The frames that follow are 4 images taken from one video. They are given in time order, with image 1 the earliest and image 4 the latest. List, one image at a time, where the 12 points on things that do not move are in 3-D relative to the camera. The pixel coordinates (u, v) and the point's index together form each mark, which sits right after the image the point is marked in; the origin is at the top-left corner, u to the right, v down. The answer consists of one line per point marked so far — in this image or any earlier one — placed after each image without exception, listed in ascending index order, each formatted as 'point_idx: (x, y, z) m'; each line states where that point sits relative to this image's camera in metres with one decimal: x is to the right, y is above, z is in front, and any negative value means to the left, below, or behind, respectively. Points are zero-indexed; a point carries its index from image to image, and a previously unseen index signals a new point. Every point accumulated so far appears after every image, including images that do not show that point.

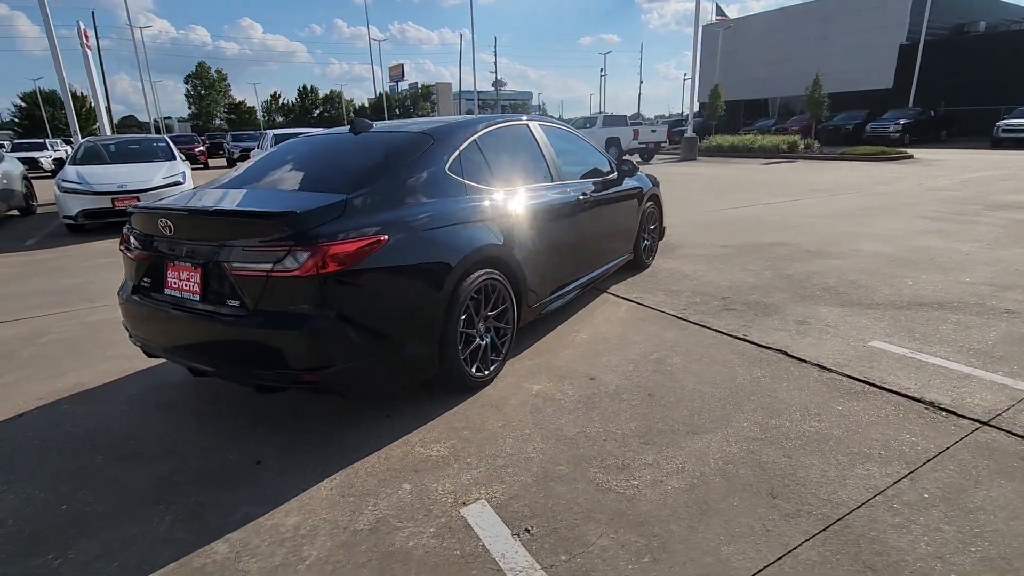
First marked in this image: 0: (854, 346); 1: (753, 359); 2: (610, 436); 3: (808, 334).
0: (+2.4, -0.4, +3.8) m
1: (+1.6, -0.5, +3.7) m
2: (+0.5, -0.8, +2.8) m
3: (+2.2, -0.3, +4.1) m
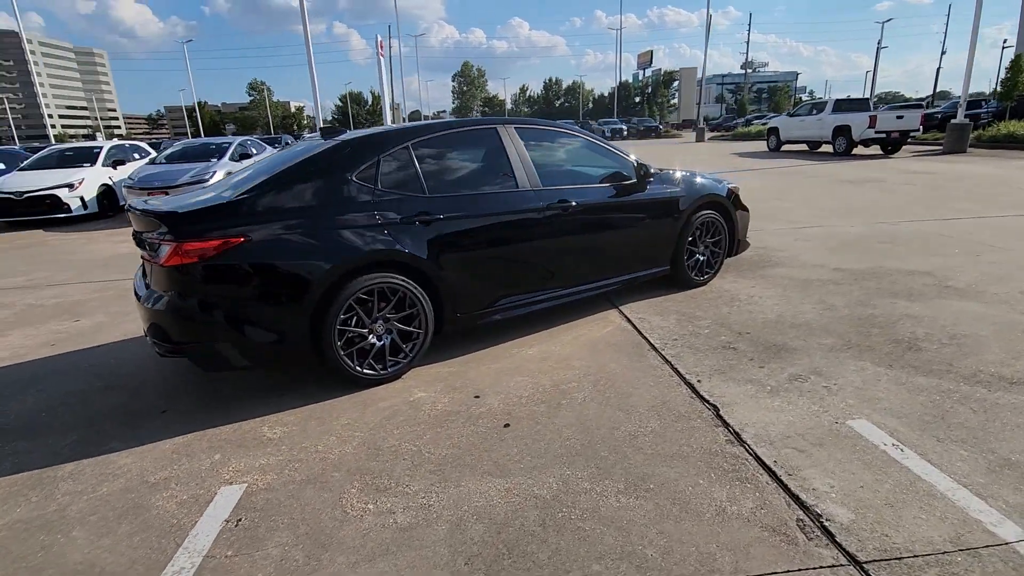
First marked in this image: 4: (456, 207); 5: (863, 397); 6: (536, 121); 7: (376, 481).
0: (+1.7, -0.7, +2.9) m
1: (+0.9, -0.7, +3.1) m
2: (-0.5, -0.9, +2.8) m
3: (+1.6, -0.6, +3.2) m
4: (-0.4, +0.6, +3.7) m
5: (+2.0, -0.6, +3.1) m
6: (+0.2, +1.3, +4.4) m
7: (-0.7, -0.9, +2.6) m
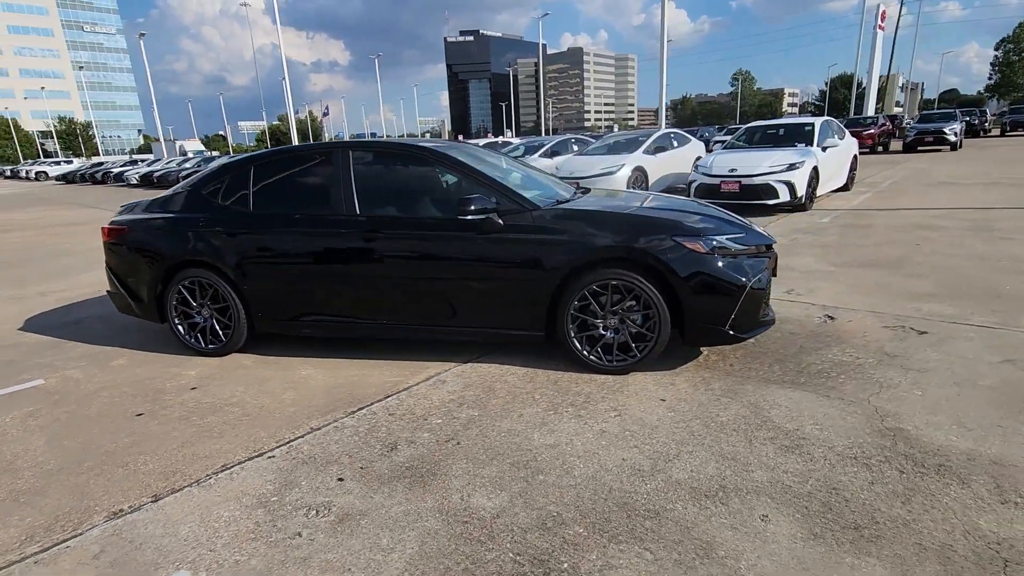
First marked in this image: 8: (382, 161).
0: (-1.3, -1.1, +2.2) m
1: (-1.7, -0.9, +2.9) m
2: (-2.9, -0.8, +3.7) m
3: (-1.1, -1.0, +2.5) m
4: (-1.9, +0.5, +4.2) m
5: (-0.9, -1.1, +2.1) m
6: (-0.9, +1.1, +4.1) m
7: (-3.2, -0.8, +3.7) m
8: (-0.9, +1.0, +4.1) m
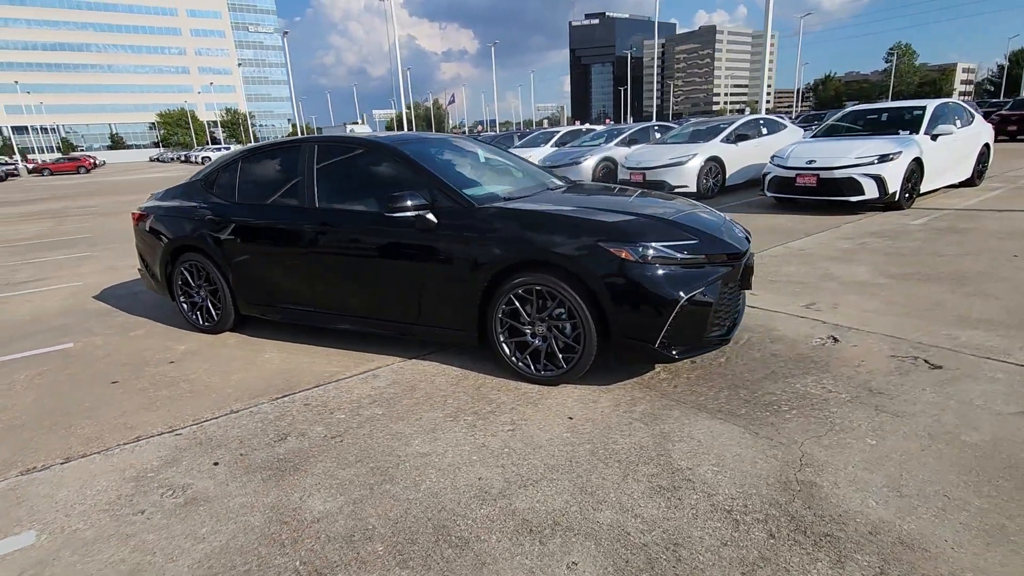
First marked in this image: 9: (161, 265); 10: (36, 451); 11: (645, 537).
0: (-2.1, -1.0, +2.5) m
1: (-2.4, -0.9, +3.2) m
2: (-3.4, -0.6, +4.2) m
3: (-1.9, -1.0, +2.7) m
4: (-2.2, +0.6, +4.5) m
5: (-1.8, -1.1, +2.3) m
6: (-1.2, +1.2, +4.2) m
7: (-3.6, -0.6, +4.3) m
8: (-1.3, +1.0, +4.2) m
9: (-3.2, +0.2, +5.0) m
10: (-2.7, -0.9, +3.0) m
11: (+0.6, -1.0, +2.1) m
